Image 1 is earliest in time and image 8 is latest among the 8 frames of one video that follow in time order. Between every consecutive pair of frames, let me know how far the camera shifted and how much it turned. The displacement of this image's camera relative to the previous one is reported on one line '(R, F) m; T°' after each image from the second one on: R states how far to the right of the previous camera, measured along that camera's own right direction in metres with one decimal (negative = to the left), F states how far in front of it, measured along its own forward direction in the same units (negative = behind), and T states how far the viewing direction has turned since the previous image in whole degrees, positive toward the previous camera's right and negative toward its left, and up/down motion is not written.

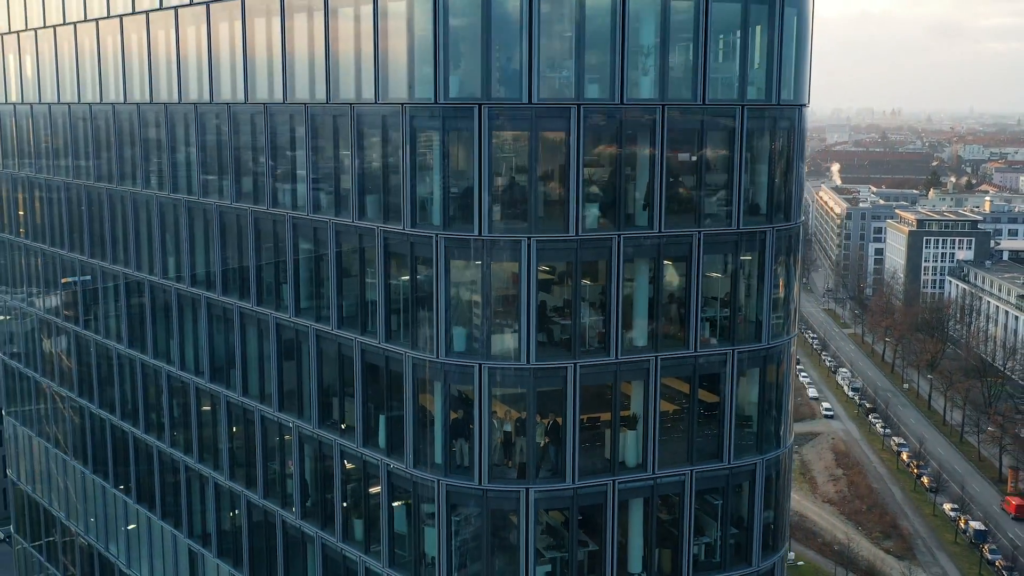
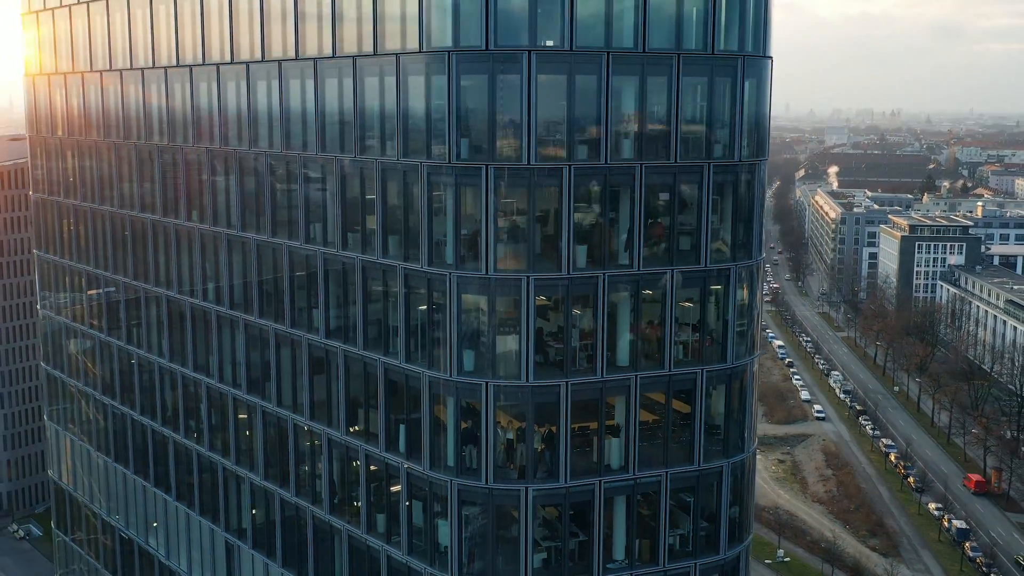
(0.0, -2.8) m; 0°
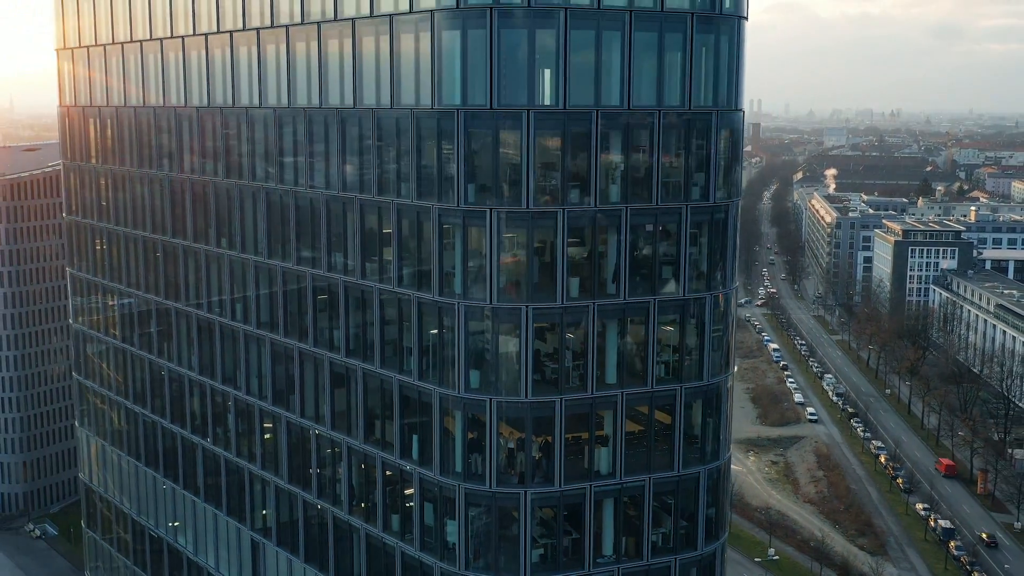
(0.0, -2.5) m; 0°
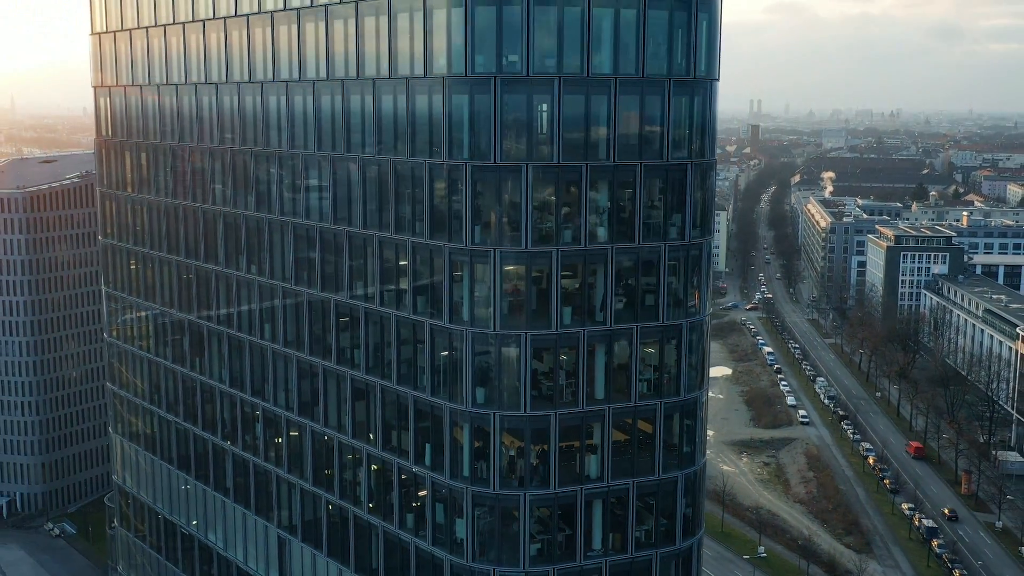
(0.0, -3.1) m; 0°
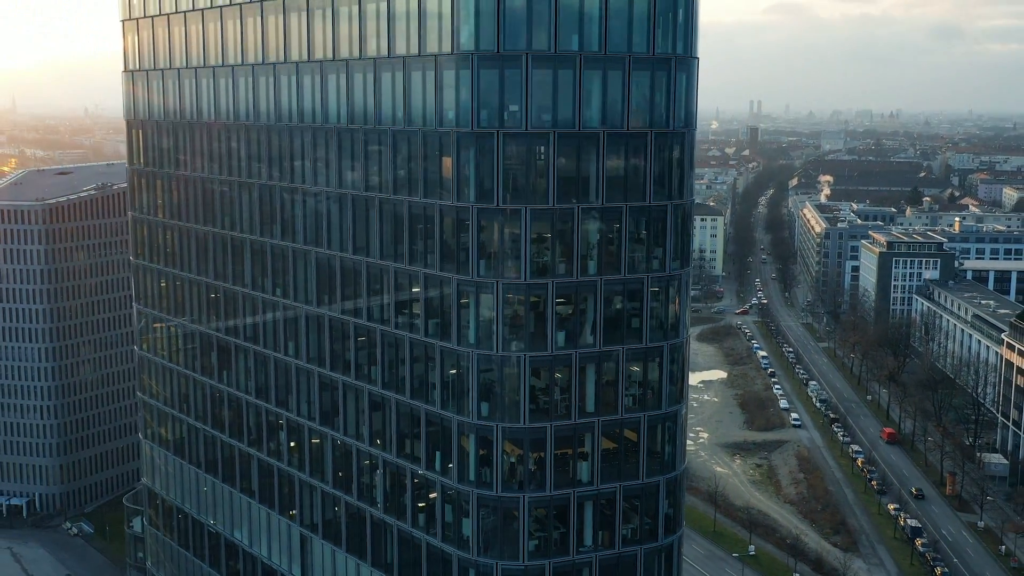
(0.0, -3.2) m; 0°
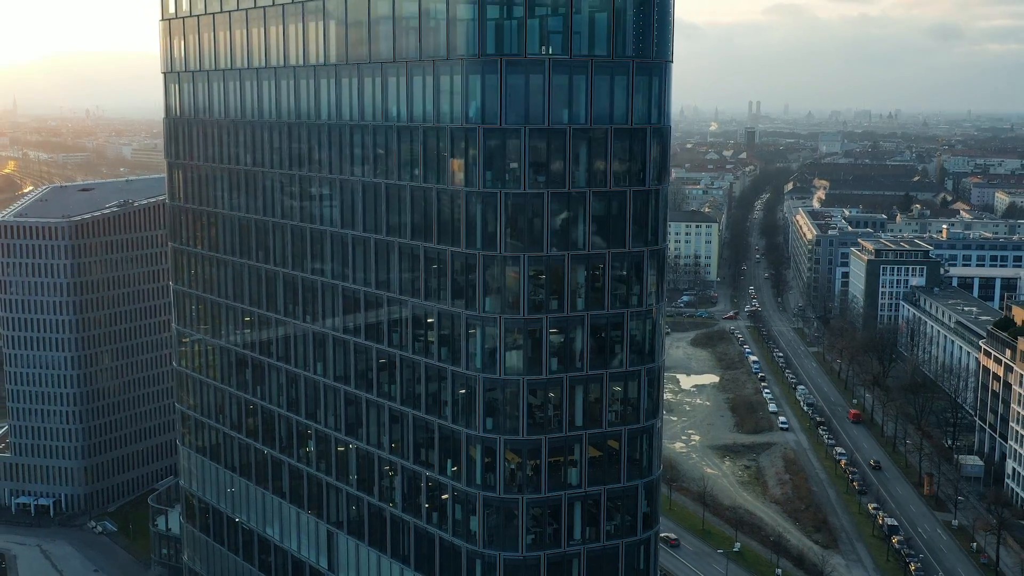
(0.0, -4.9) m; 0°
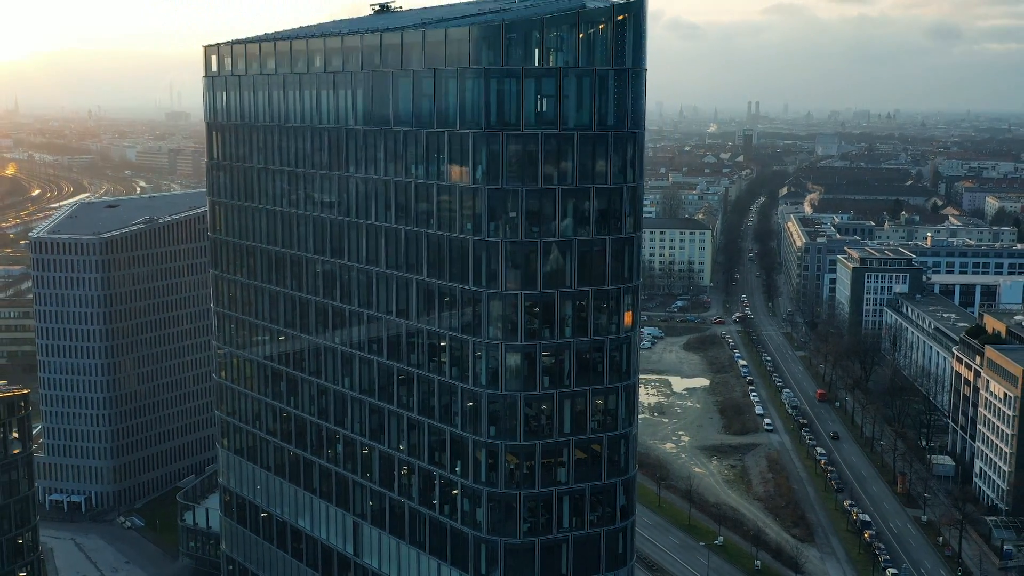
(0.0, -6.5) m; 0°
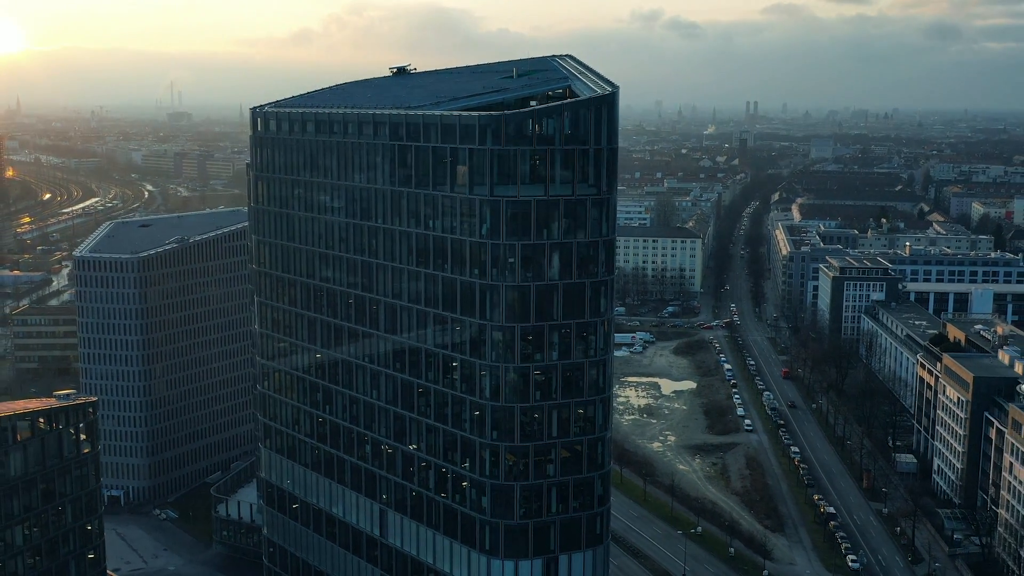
(+0.1, -9.6) m; 0°
